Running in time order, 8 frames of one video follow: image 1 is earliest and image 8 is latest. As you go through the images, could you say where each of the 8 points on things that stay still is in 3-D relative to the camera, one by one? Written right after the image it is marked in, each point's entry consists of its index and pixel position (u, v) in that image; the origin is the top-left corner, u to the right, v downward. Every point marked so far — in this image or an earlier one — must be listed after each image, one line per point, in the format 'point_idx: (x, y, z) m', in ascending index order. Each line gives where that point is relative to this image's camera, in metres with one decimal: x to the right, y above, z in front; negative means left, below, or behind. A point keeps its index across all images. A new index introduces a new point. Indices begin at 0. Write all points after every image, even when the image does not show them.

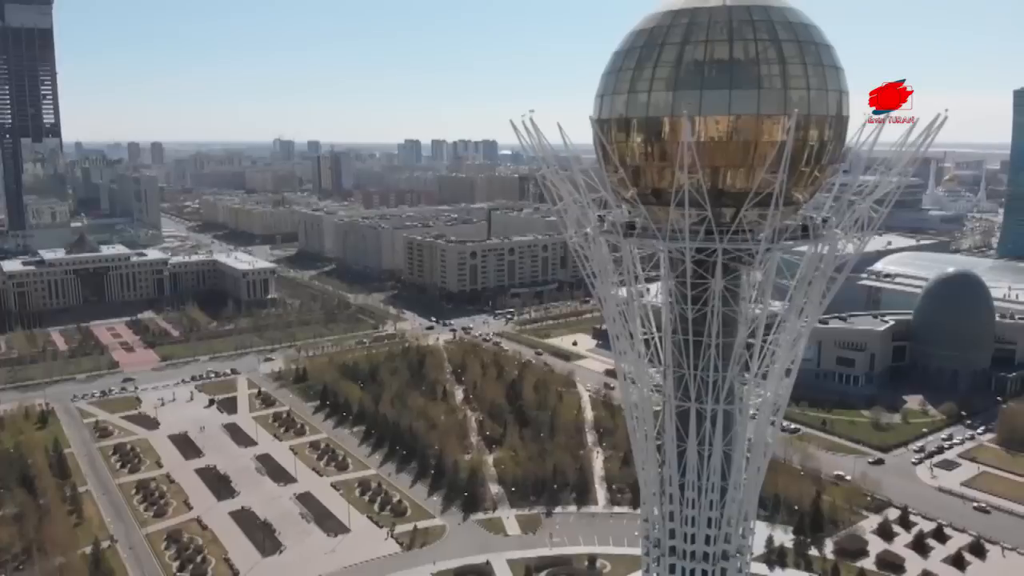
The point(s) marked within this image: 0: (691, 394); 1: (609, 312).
0: (+2.3, -1.4, +10.7) m
1: (+1.3, -0.3, +10.7) m
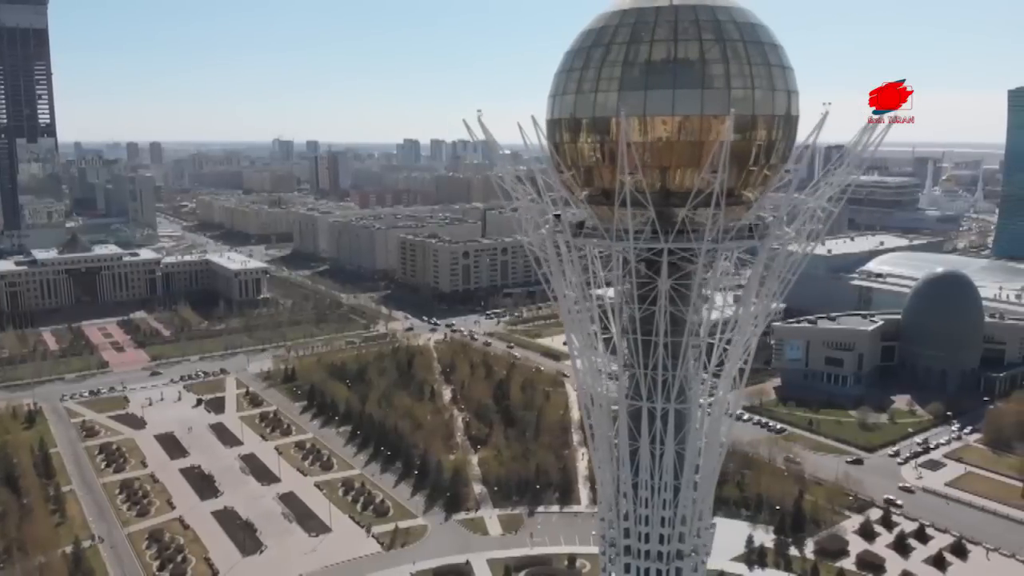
0: (+1.7, -1.4, +10.7) m
1: (+0.6, -0.3, +10.7) m
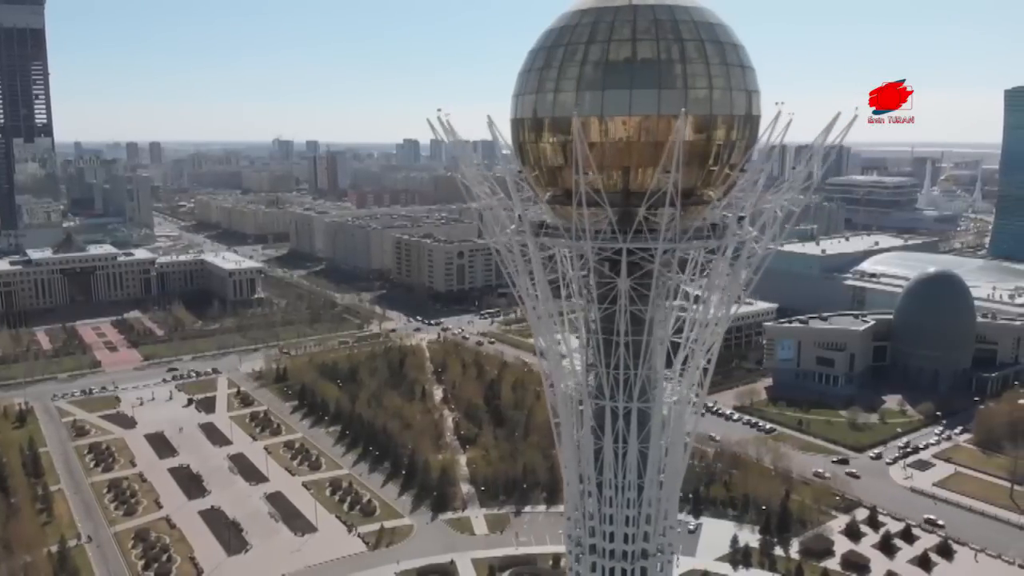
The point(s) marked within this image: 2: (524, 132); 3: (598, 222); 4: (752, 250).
0: (+1.2, -1.4, +10.7) m
1: (+0.2, -0.3, +10.7) m
2: (+0.1, +2.0, +10.0) m
3: (+1.0, +0.8, +9.9) m
4: (+3.1, +0.5, +10.2) m
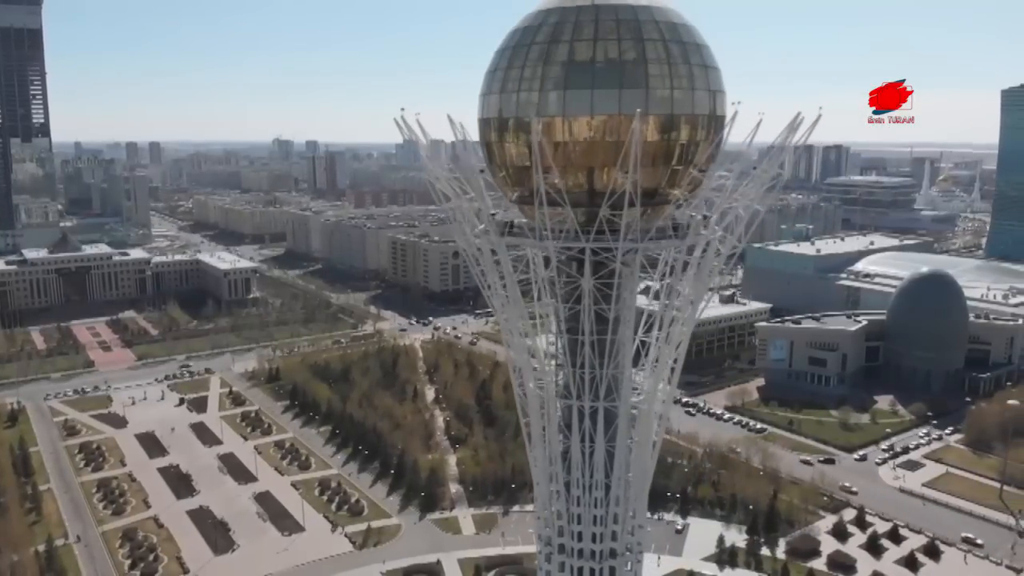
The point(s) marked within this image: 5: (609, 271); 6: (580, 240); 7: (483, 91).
0: (+0.8, -1.4, +10.7) m
1: (-0.2, -0.3, +10.7) m
2: (-0.3, +2.0, +10.0) m
3: (+0.6, +0.8, +9.9) m
4: (+2.6, +0.5, +10.2) m
5: (+1.2, +0.2, +10.2) m
6: (+0.8, +0.6, +9.7) m
7: (-0.4, +2.6, +10.2) m
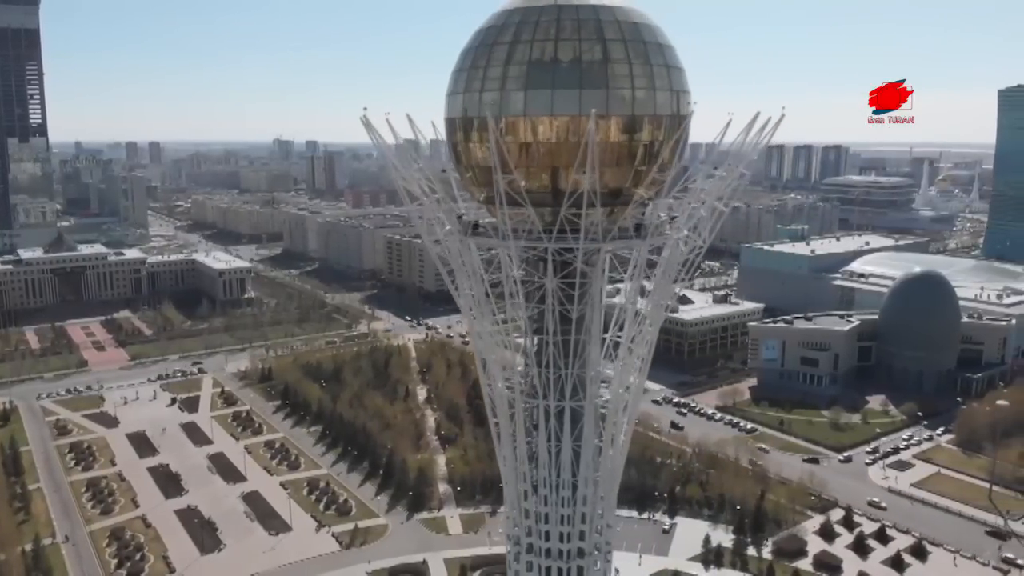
0: (+0.4, -1.4, +10.7) m
1: (-0.7, -0.3, +10.7) m
2: (-0.7, +2.0, +10.0) m
3: (+0.1, +0.8, +9.9) m
4: (+2.2, +0.5, +10.2) m
5: (+0.8, +0.2, +10.2) m
6: (+0.4, +0.6, +9.7) m
7: (-0.8, +2.6, +10.2) m
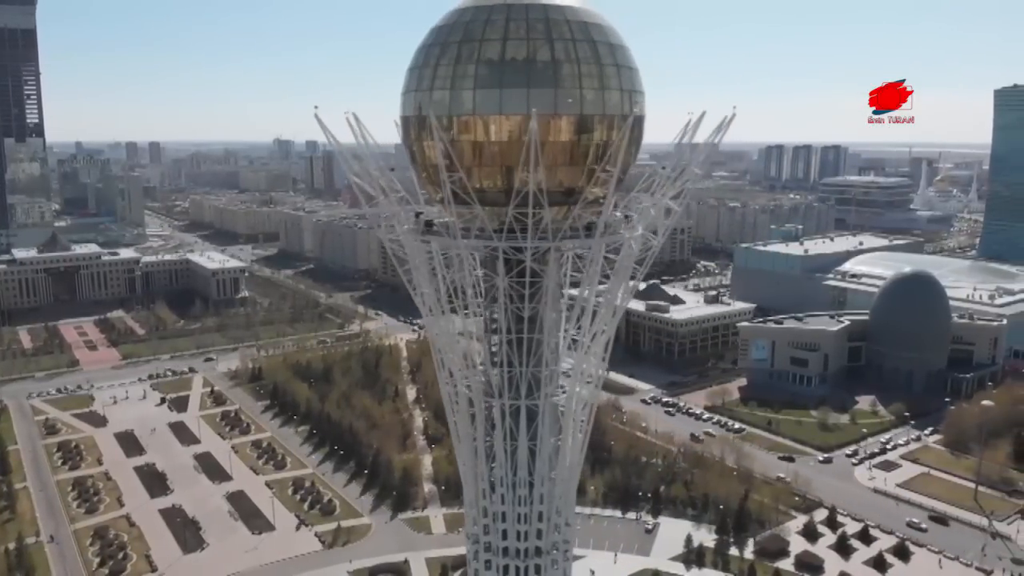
0: (-0.2, -1.4, +10.7) m
1: (-1.2, -0.3, +10.8) m
2: (-1.3, +2.0, +10.1) m
3: (-0.4, +0.8, +9.9) m
4: (+1.6, +0.5, +10.2) m
5: (+0.2, +0.2, +10.2) m
6: (-0.2, +0.6, +9.7) m
7: (-1.4, +2.6, +10.2) m
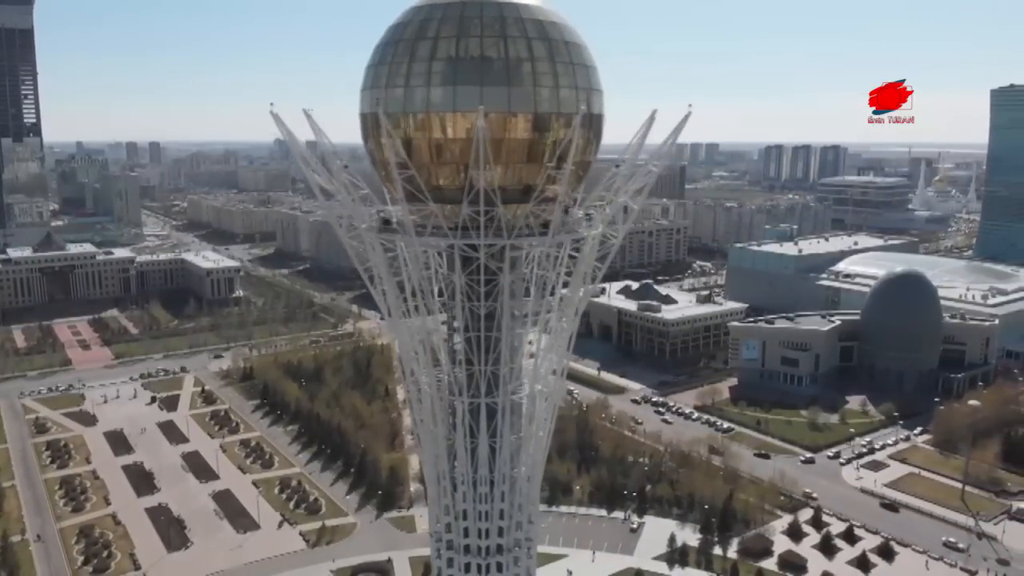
0: (-0.7, -1.4, +10.7) m
1: (-1.7, -0.3, +10.8) m
2: (-1.8, +2.0, +10.1) m
3: (-0.9, +0.9, +10.0) m
4: (+1.1, +0.6, +10.2) m
5: (-0.3, +0.3, +10.2) m
6: (-0.7, +0.6, +9.7) m
7: (-1.9, +2.6, +10.2) m
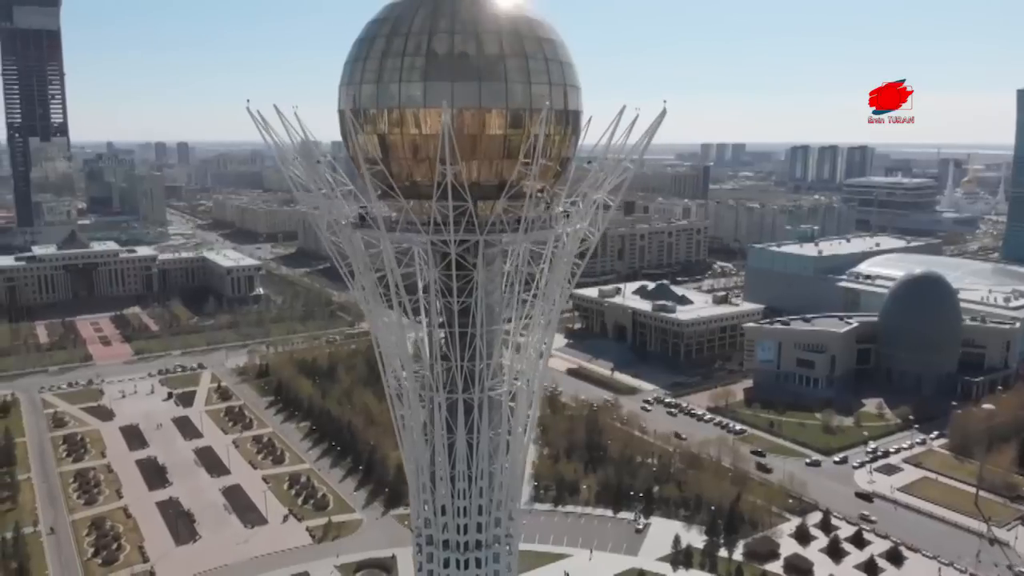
0: (-0.9, -1.3, +10.7) m
1: (-2.0, -0.2, +10.8) m
2: (-2.0, +2.1, +10.1) m
3: (-1.2, +0.9, +10.0) m
4: (+0.9, +0.6, +10.2) m
5: (-0.6, +0.3, +10.2) m
6: (-1.0, +0.7, +9.7) m
7: (-2.1, +2.7, +10.3) m
